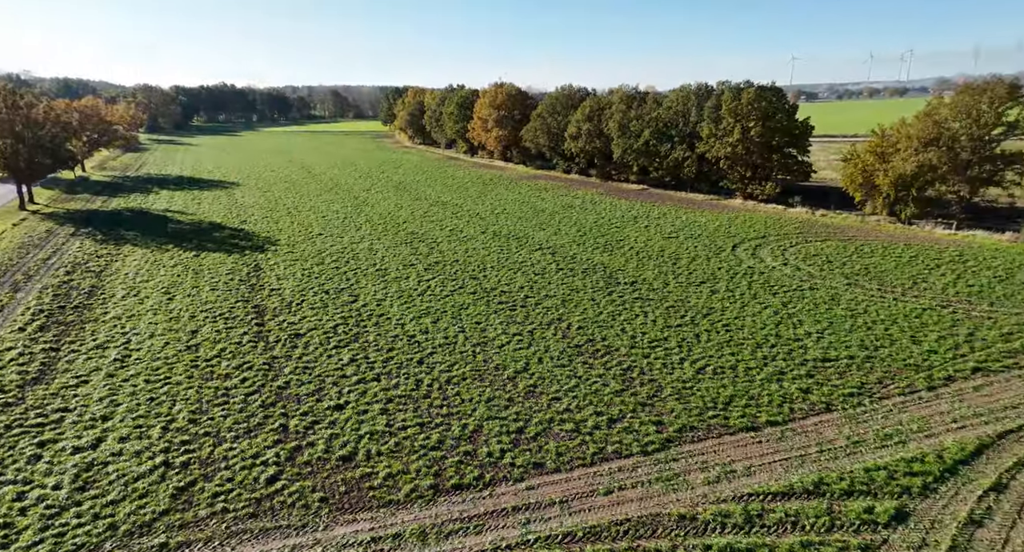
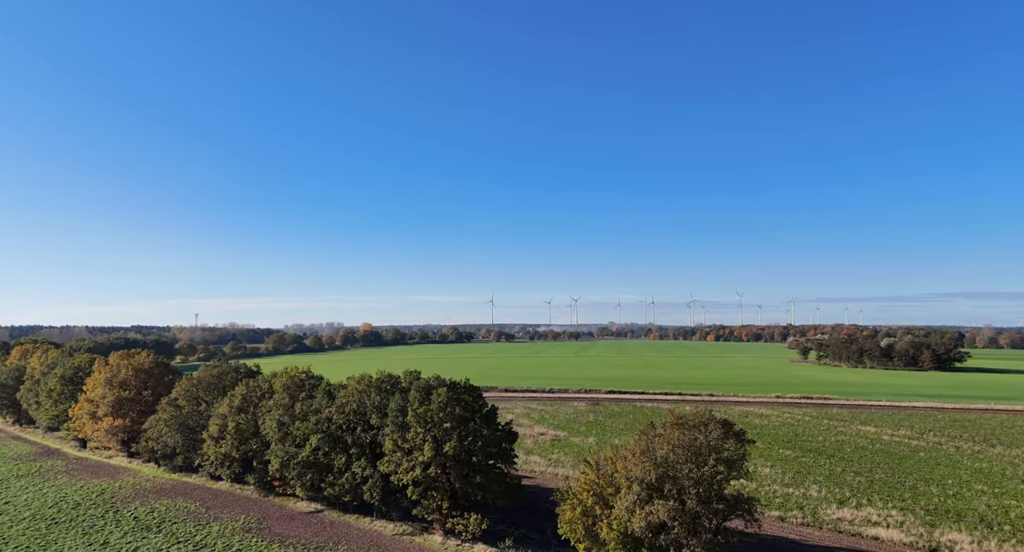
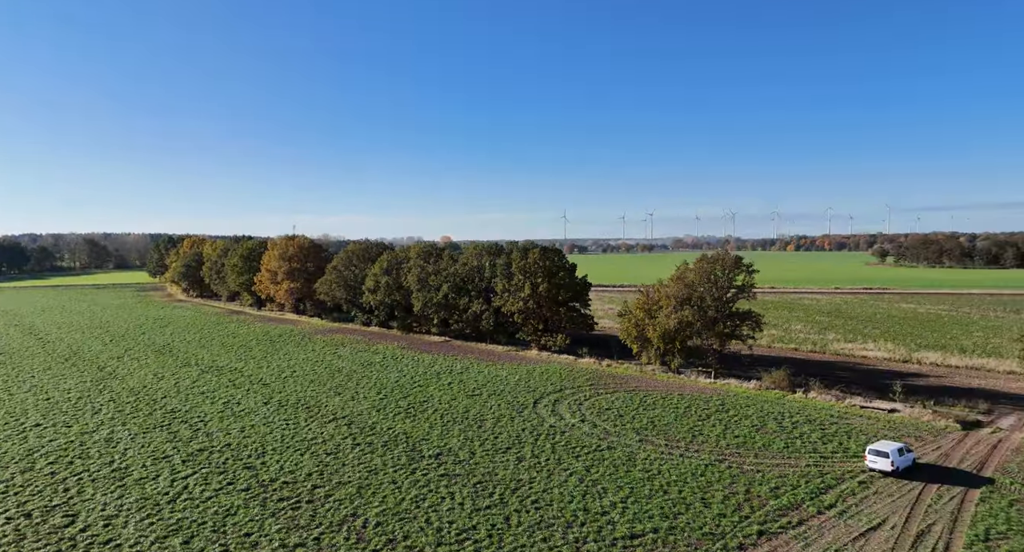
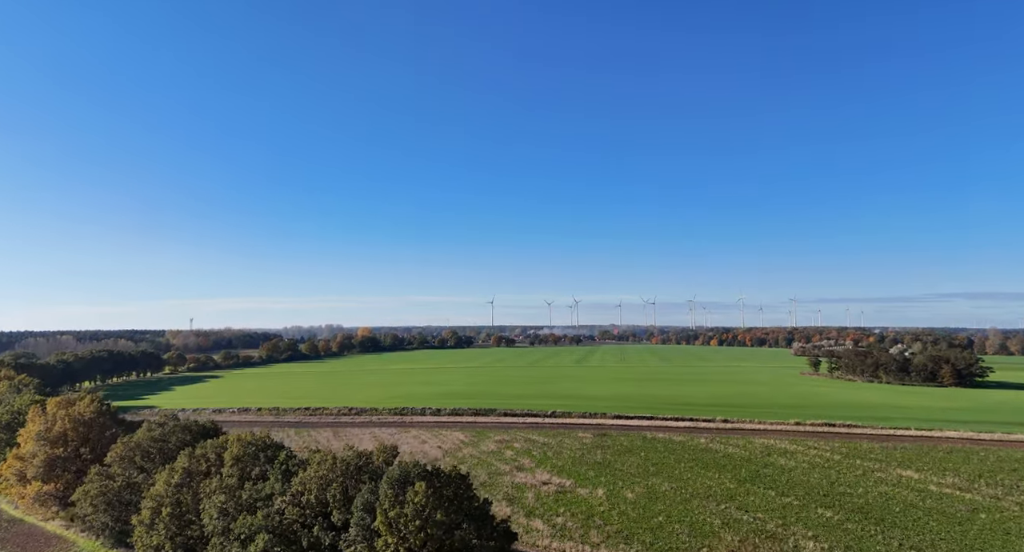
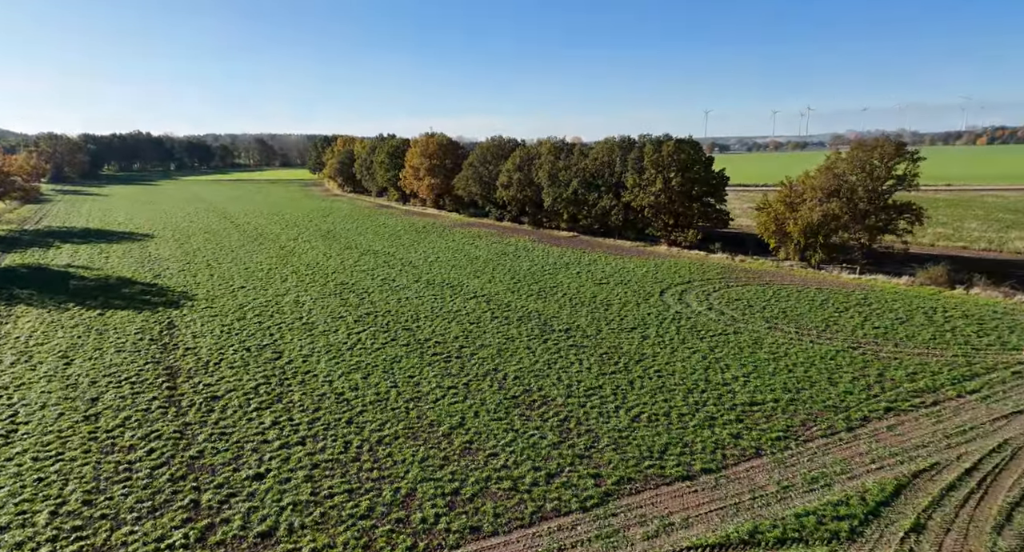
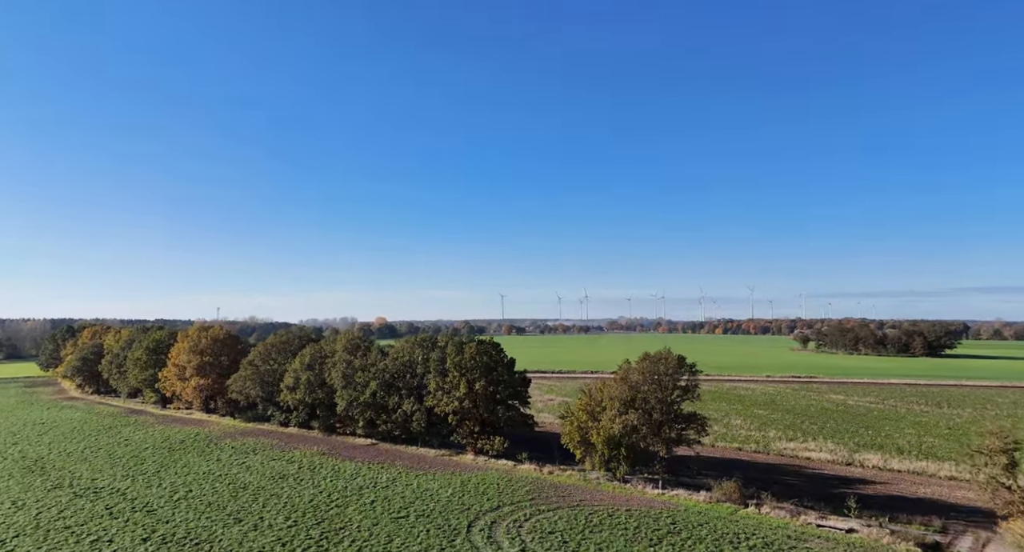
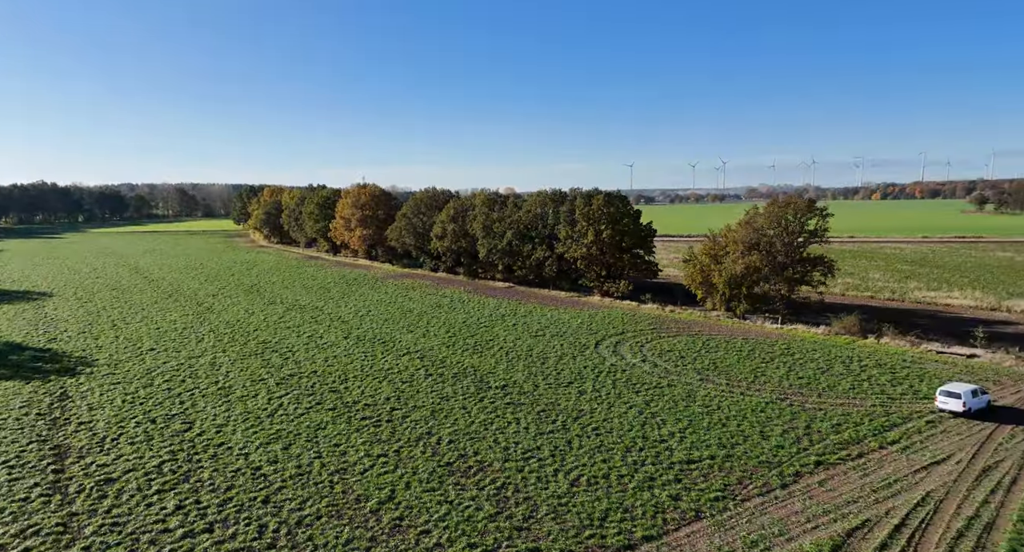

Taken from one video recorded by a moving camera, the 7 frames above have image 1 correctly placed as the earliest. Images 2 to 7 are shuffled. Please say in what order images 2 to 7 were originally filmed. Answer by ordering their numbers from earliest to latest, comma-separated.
5, 7, 3, 6, 2, 4
